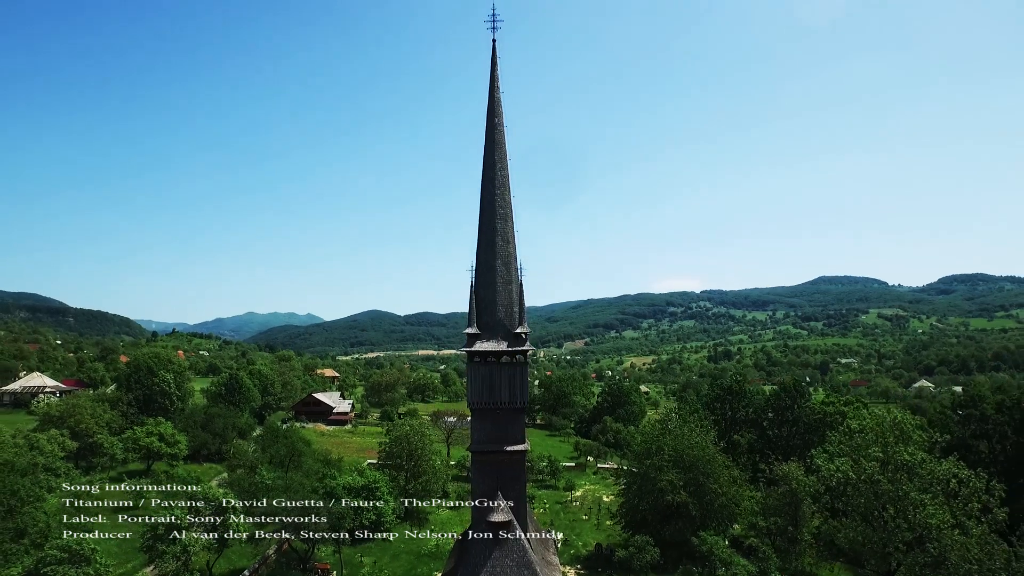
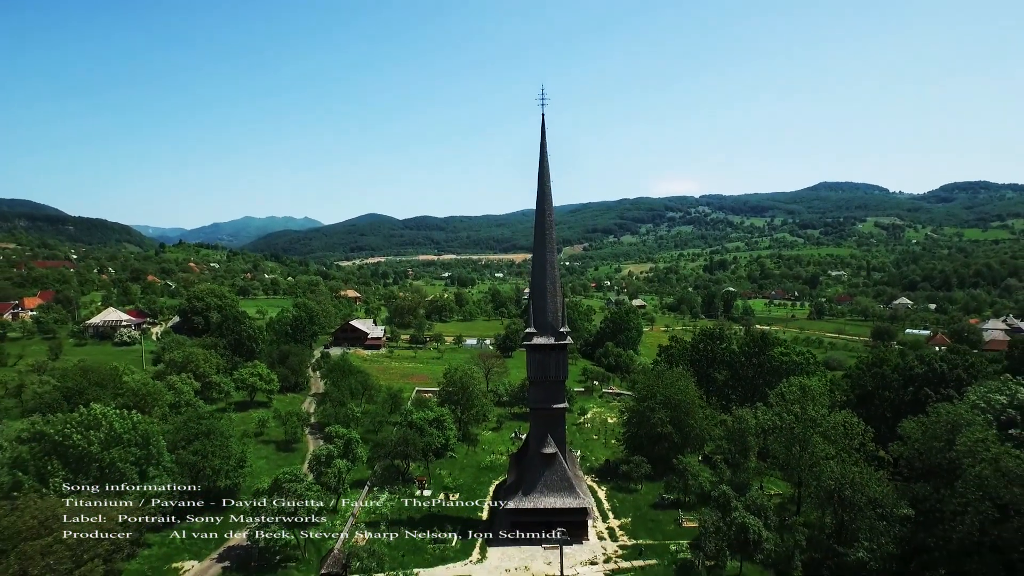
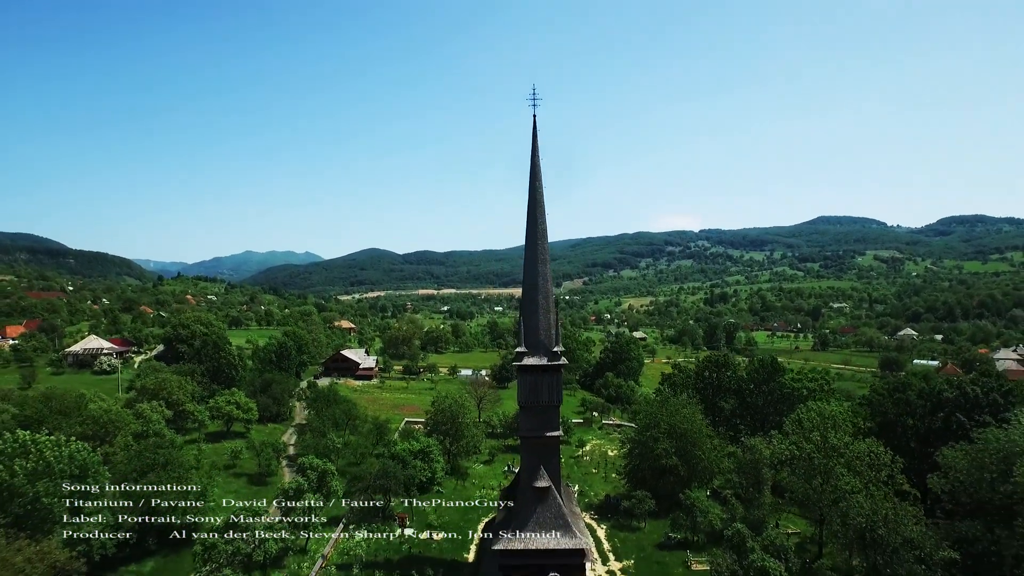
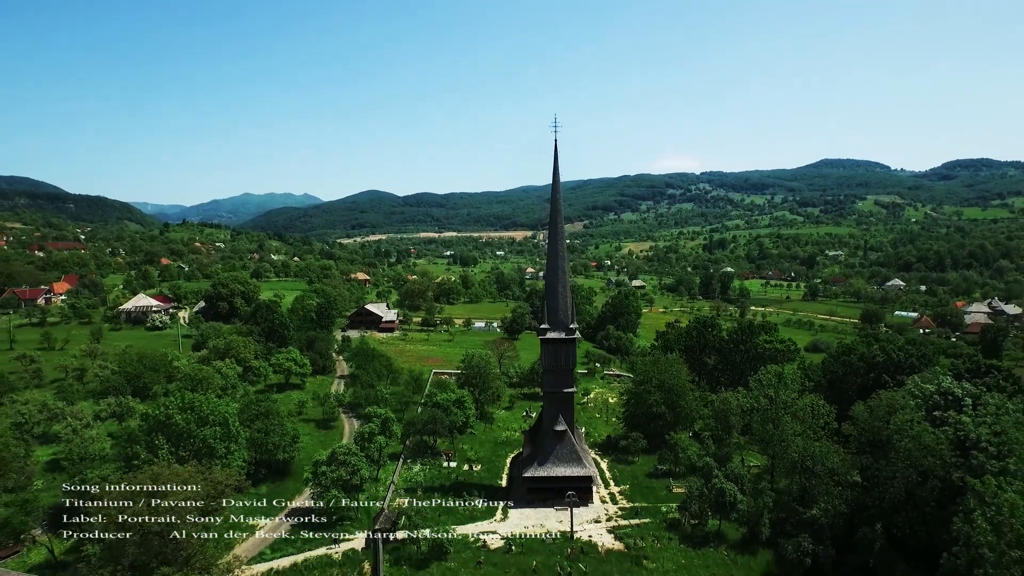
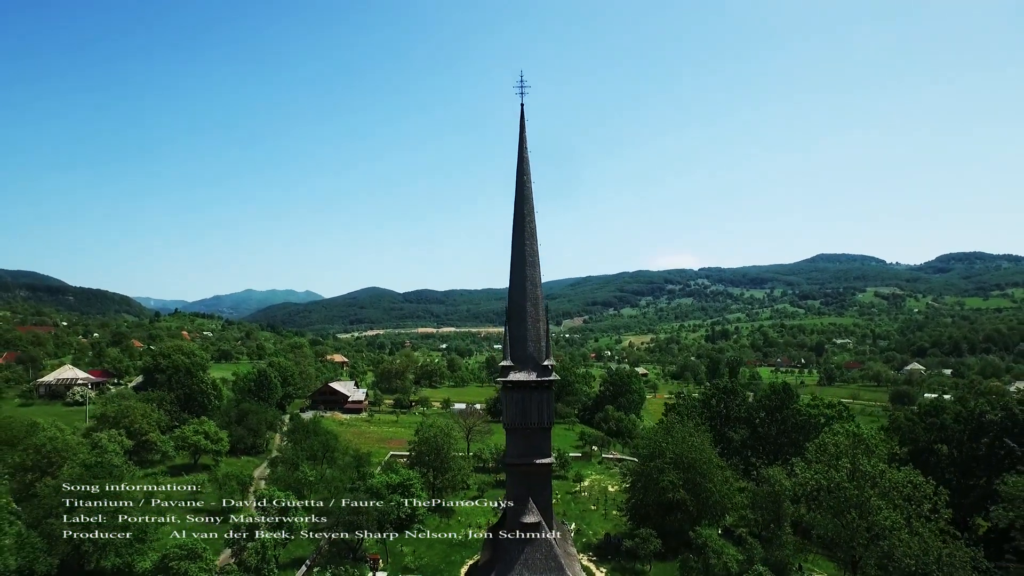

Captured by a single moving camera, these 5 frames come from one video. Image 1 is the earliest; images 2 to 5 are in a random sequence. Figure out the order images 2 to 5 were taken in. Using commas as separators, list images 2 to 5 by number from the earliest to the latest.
5, 3, 2, 4
